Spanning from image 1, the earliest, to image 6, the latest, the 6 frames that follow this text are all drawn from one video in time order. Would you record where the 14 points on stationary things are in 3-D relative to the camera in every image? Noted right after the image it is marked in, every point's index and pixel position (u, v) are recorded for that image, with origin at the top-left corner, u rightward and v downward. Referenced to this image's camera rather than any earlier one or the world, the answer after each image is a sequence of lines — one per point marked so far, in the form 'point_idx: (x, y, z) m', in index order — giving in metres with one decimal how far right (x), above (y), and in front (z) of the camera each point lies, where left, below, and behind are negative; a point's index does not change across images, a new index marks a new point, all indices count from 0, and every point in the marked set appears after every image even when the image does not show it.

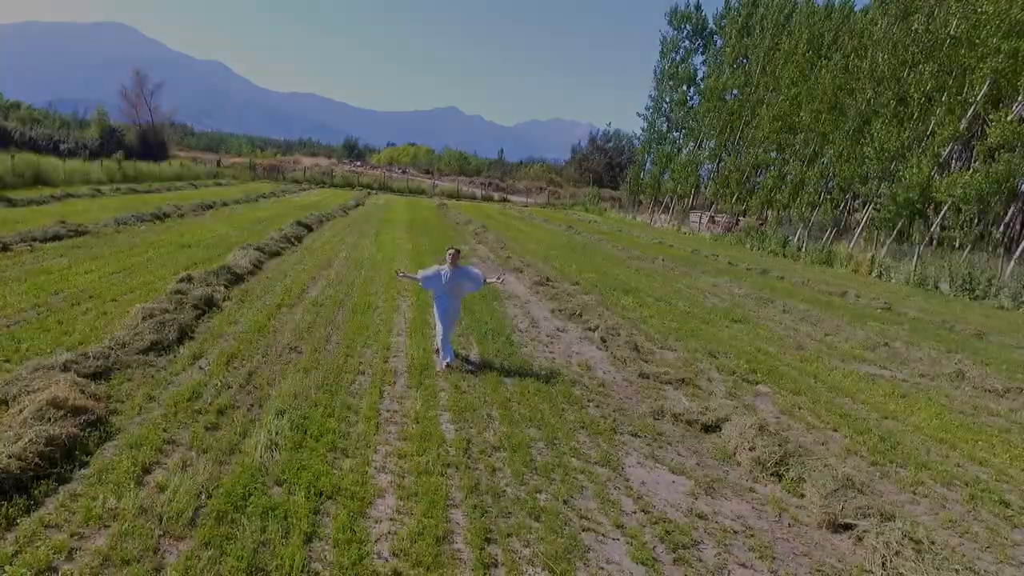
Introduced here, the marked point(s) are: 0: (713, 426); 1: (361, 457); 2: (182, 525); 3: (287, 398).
0: (+2.6, -1.7, +7.2) m
1: (-1.5, -1.7, +5.7) m
2: (-2.5, -1.8, +4.4) m
3: (-2.7, -1.3, +6.8) m
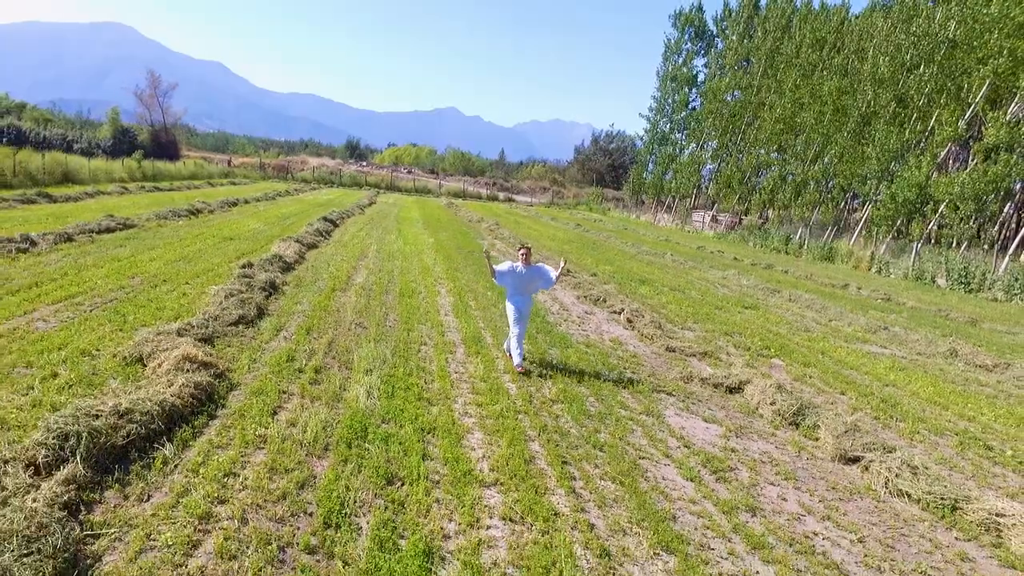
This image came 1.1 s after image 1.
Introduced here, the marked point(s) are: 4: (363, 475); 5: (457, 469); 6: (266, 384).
0: (+3.3, -1.4, +8.3) m
1: (-0.8, -1.4, +6.7) m
2: (-1.8, -1.5, +5.5) m
3: (-2.0, -1.0, +7.8) m
4: (-1.3, -1.6, +5.0) m
5: (-0.5, -1.7, +5.3) m
6: (-2.9, -1.1, +6.7) m
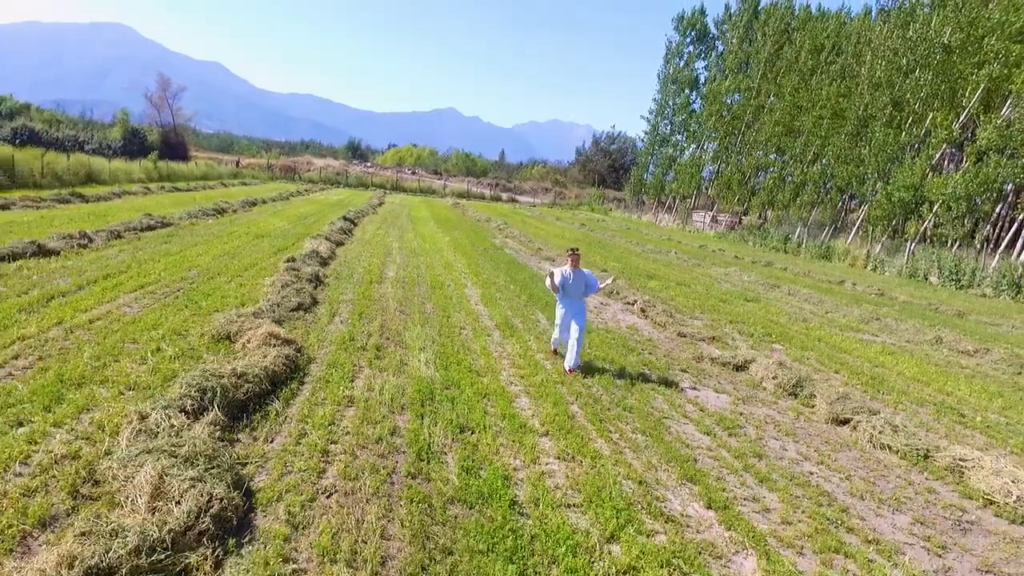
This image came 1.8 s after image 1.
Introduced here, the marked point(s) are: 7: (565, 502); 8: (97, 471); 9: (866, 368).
0: (+3.8, -1.3, +9.4) m
1: (-0.3, -1.2, +7.8) m
2: (-1.3, -1.3, +6.5) m
3: (-1.4, -0.8, +8.9) m
4: (-0.8, -1.5, +6.1) m
5: (0.0, -1.5, +6.3) m
6: (-2.4, -1.0, +7.8) m
7: (+0.5, -1.8, +4.9) m
8: (-3.3, -1.4, +4.5) m
9: (+6.2, -1.4, +10.0) m
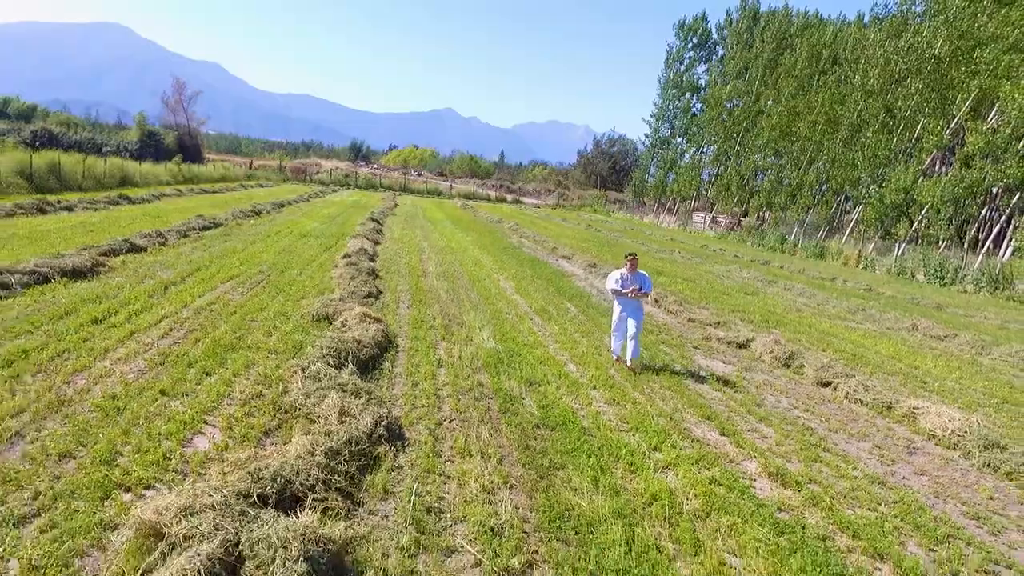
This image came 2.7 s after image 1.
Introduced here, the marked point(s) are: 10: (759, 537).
0: (+4.6, -1.1, +11.2) m
1: (+0.5, -1.0, +9.6) m
2: (-0.5, -1.1, +8.3) m
3: (-0.7, -0.6, +10.7) m
4: (0.0, -1.3, +7.9) m
5: (+0.8, -1.3, +8.1) m
6: (-1.6, -0.8, +9.6) m
7: (+1.3, -1.6, +6.7) m
8: (-2.5, -1.3, +6.3) m
9: (+7.0, -1.2, +11.8) m
10: (+2.1, -2.1, +4.7) m
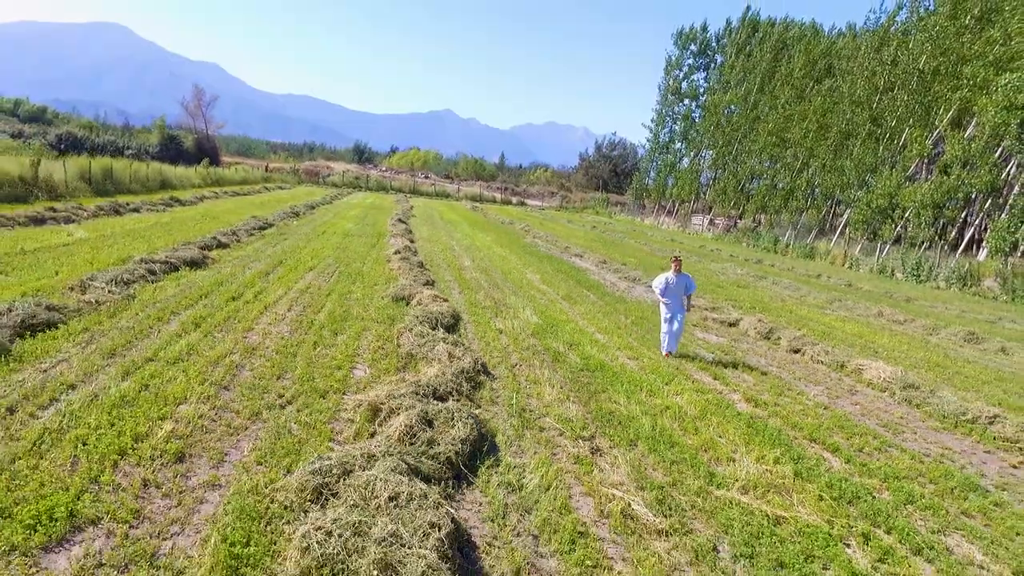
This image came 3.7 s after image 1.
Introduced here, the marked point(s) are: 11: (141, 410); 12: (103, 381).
0: (+5.4, -0.8, +13.8) m
1: (+1.3, -0.7, +12.2) m
2: (+0.3, -0.9, +10.9) m
3: (+0.2, -0.4, +13.3) m
4: (+0.8, -1.0, +10.5) m
5: (+1.6, -1.1, +10.7) m
6: (-0.7, -0.5, +12.2) m
7: (+2.1, -1.4, +9.3) m
8: (-1.7, -1.0, +8.9) m
9: (+7.8, -1.0, +14.4) m
10: (+2.9, -1.8, +7.3) m
11: (-4.0, -1.3, +6.1) m
12: (-4.9, -1.1, +6.8) m
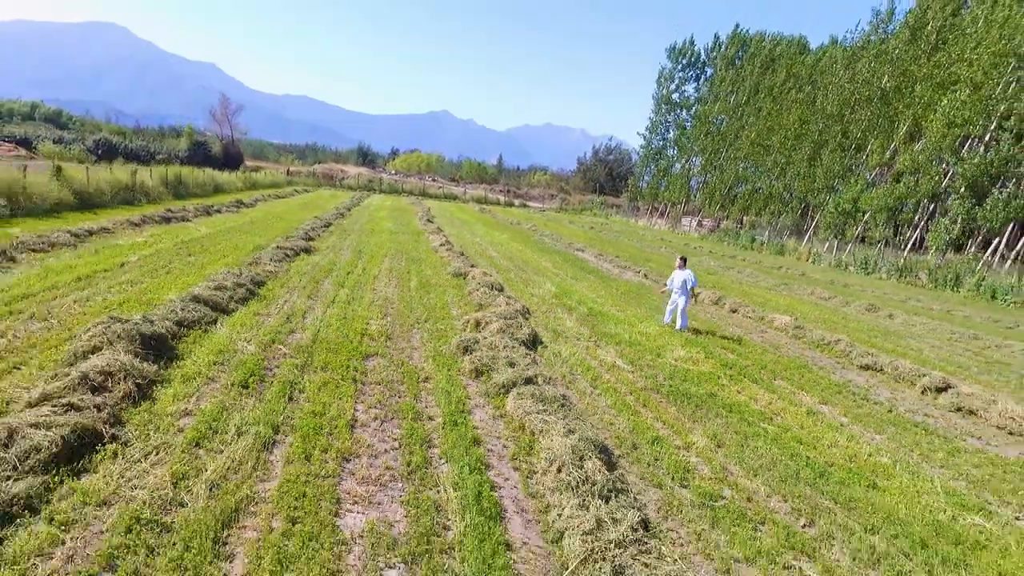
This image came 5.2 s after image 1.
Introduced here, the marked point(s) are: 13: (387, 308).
0: (+6.2, -0.2, +19.0) m
1: (+2.1, -0.1, +17.4) m
2: (+1.1, -0.3, +16.2) m
3: (+0.9, +0.2, +18.5) m
4: (+1.6, -0.4, +15.7) m
5: (+2.4, -0.4, +16.0) m
6: (0.0, +0.1, +17.4) m
7: (+2.9, -0.7, +14.5) m
8: (-0.9, -0.3, +14.1) m
9: (+8.6, -0.4, +19.7) m
10: (+3.7, -1.2, +12.6) m
11: (-3.2, -0.6, +11.3) m
12: (-4.0, -0.5, +12.0) m
13: (-2.8, -0.5, +12.8) m
